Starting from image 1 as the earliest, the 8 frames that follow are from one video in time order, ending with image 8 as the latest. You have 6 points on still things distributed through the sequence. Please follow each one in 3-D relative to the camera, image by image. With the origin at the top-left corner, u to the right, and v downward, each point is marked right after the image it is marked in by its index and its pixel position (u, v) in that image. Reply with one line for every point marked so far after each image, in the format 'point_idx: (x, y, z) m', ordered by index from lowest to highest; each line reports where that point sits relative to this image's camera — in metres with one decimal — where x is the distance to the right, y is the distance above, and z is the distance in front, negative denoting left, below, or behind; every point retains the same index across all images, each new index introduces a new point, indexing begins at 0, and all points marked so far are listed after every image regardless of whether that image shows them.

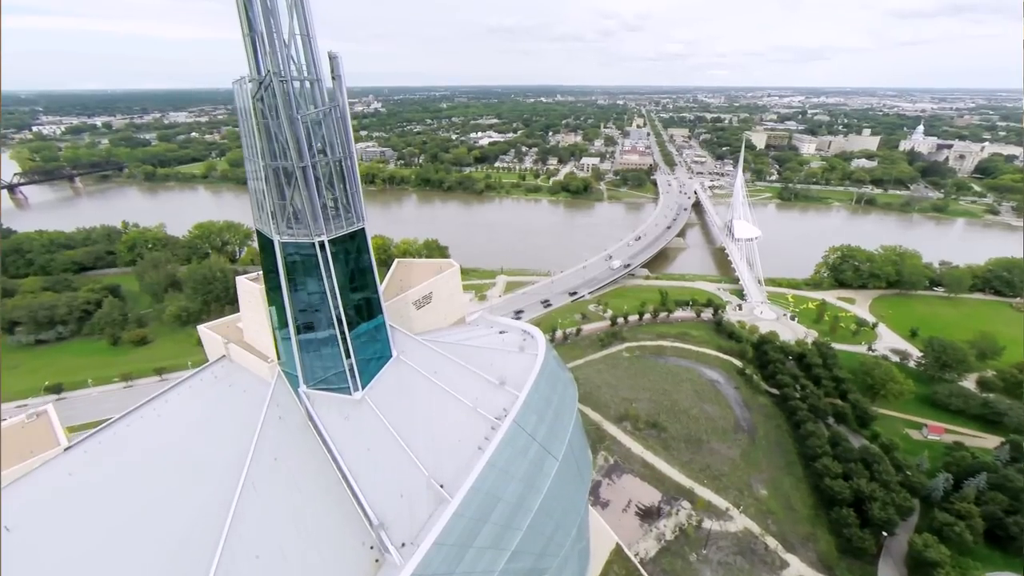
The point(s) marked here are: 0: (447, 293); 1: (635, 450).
0: (-1.9, -0.2, +14.9) m
1: (+4.6, -6.1, +19.2) m
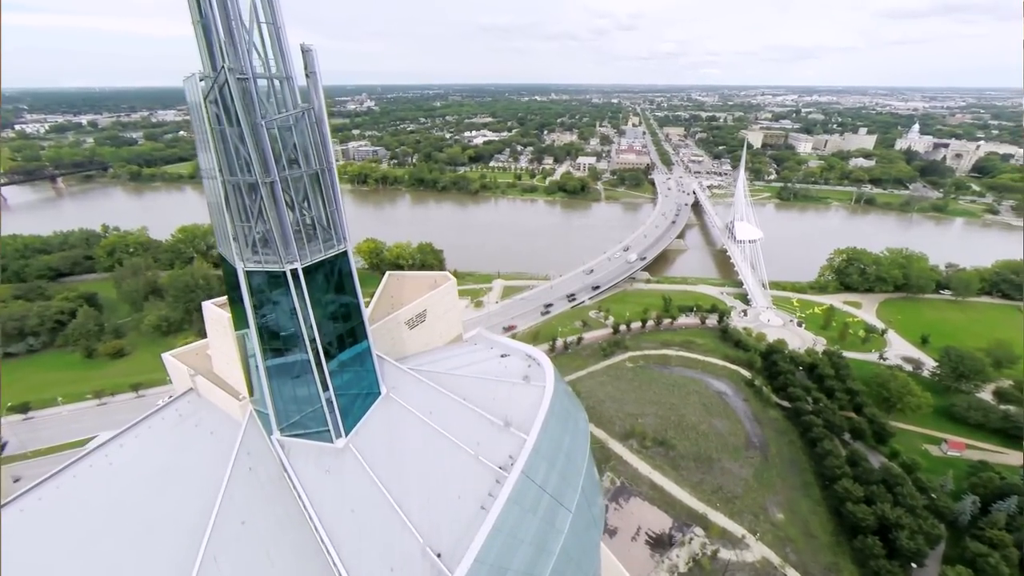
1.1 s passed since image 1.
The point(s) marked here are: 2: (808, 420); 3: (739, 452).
0: (-1.9, -0.6, +13.7) m
1: (+4.6, -6.5, +18.1) m
2: (+11.2, -4.9, +19.2) m
3: (+8.5, -6.1, +19.1) m
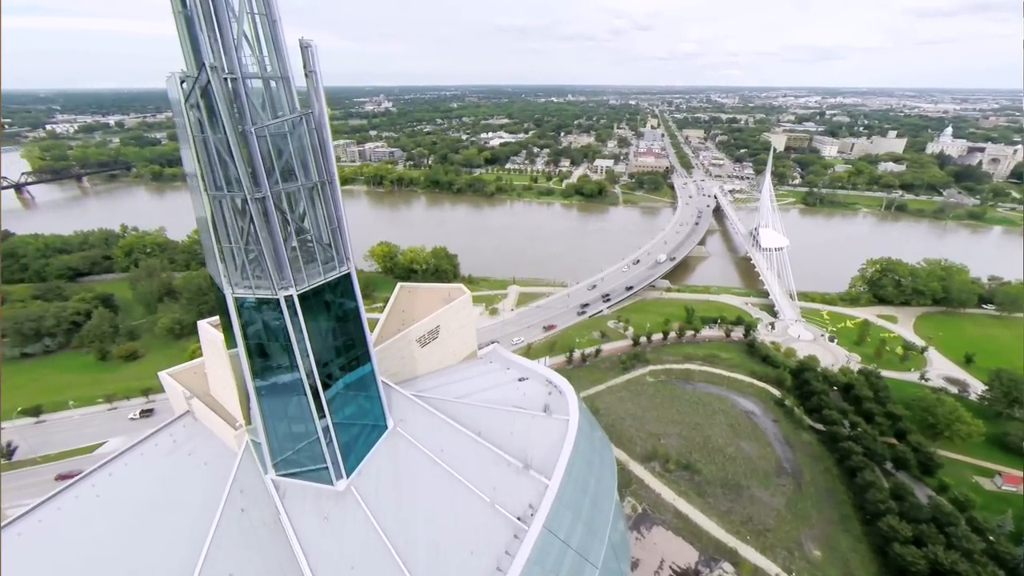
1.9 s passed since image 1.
0: (-1.4, -1.0, +12.8) m
1: (+5.1, -6.9, +17.0) m
2: (+11.7, -5.5, +17.9) m
3: (+9.0, -6.6, +17.8) m
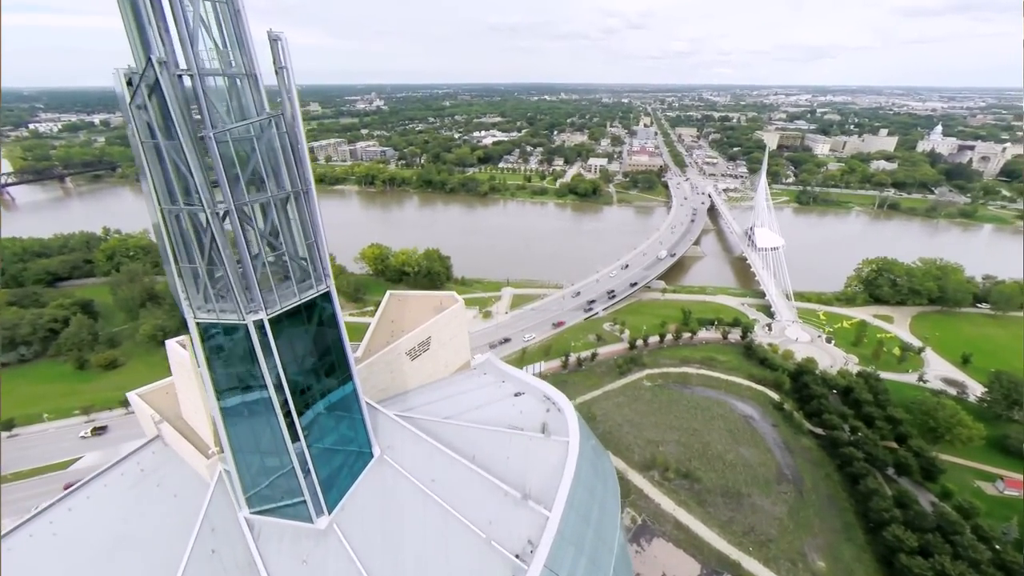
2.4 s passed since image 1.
0: (-1.5, -1.2, +12.3) m
1: (+5.0, -7.1, +16.6) m
2: (+11.5, -5.6, +17.6) m
3: (+8.8, -6.8, +17.4) m
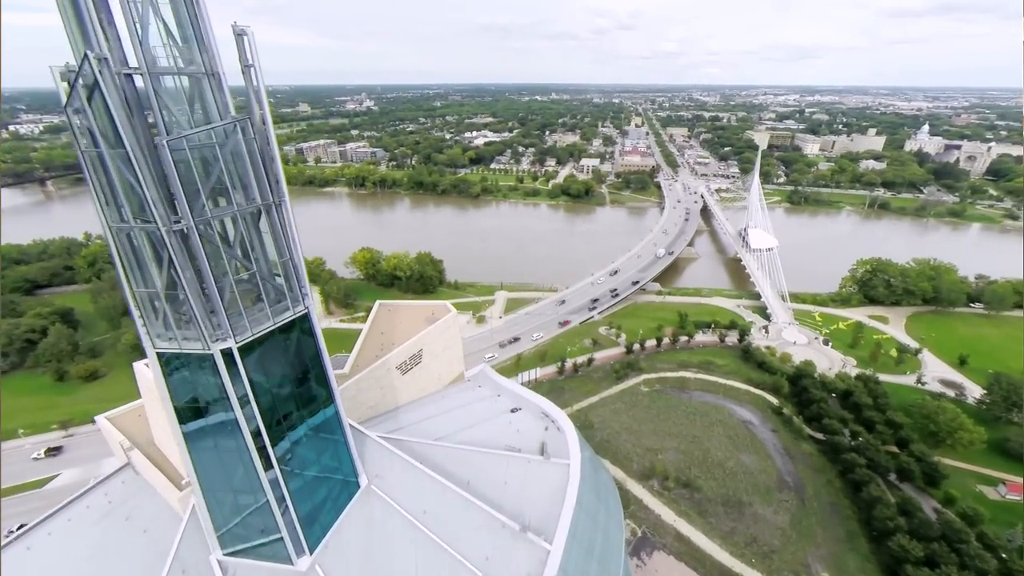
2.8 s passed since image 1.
0: (-1.6, -1.4, +11.8) m
1: (+4.9, -7.3, +16.2) m
2: (+11.4, -5.7, +17.3) m
3: (+8.7, -6.9, +17.1) m
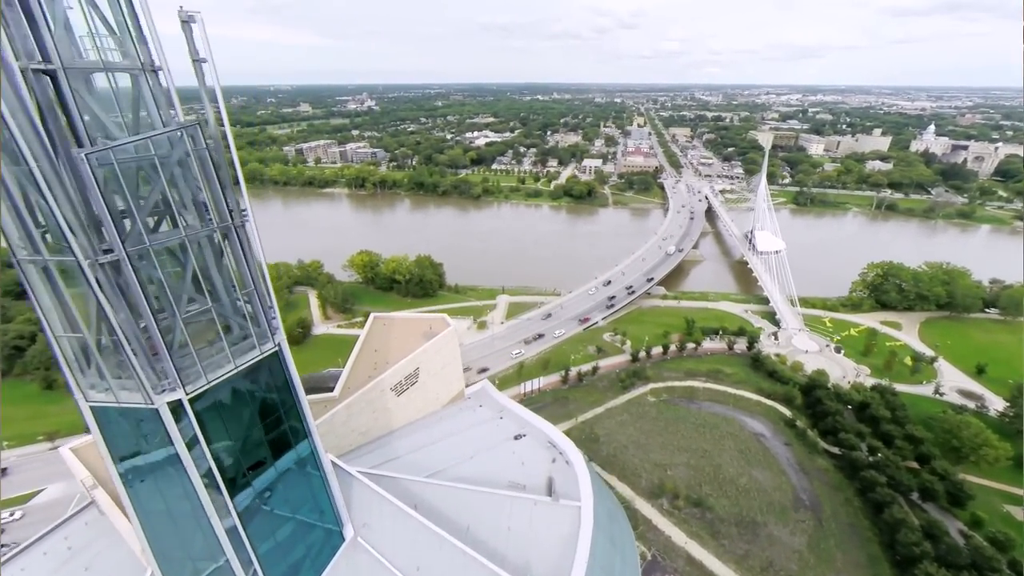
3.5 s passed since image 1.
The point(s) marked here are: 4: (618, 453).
0: (-1.5, -1.7, +11.0) m
1: (+4.9, -7.5, +15.3) m
2: (+11.5, -6.0, +16.4) m
3: (+8.8, -7.2, +16.3) m
4: (+3.8, -6.0, +18.5) m
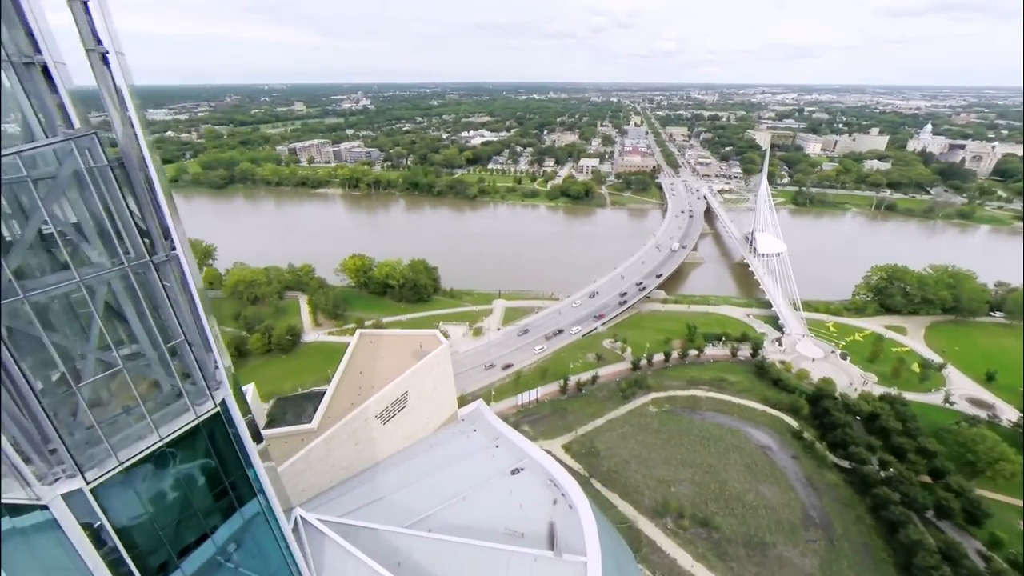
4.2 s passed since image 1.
0: (-1.6, -2.0, +10.1) m
1: (+4.9, -7.8, +14.6) m
2: (+11.4, -6.3, +15.7) m
3: (+8.7, -7.5, +15.6) m
4: (+3.7, -6.2, +17.8) m
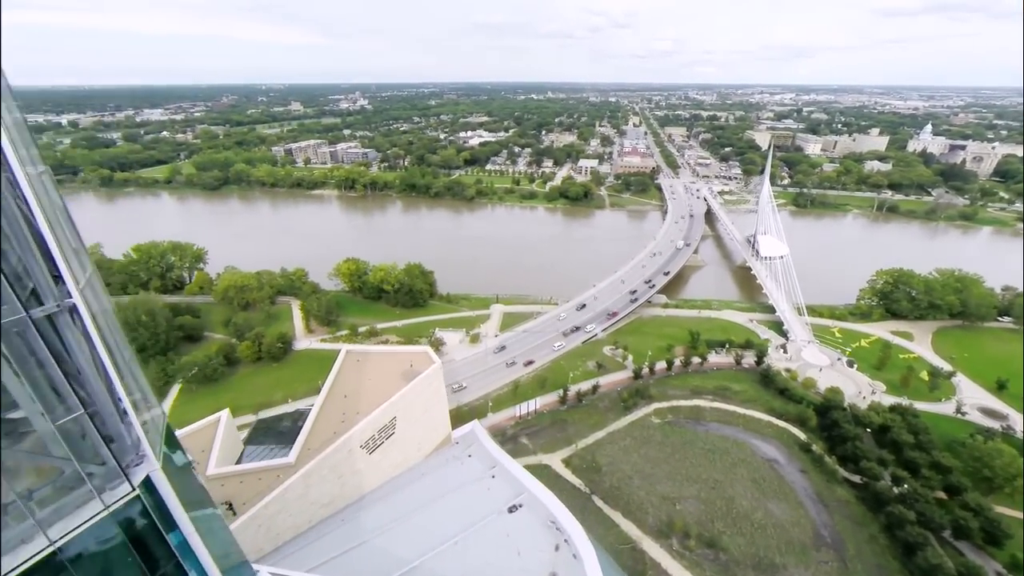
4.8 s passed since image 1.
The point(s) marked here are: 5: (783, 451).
0: (-1.6, -2.3, +9.4) m
1: (+4.8, -8.1, +13.9) m
2: (+11.3, -6.6, +15.0) m
3: (+8.6, -7.7, +14.9) m
4: (+3.7, -6.5, +17.1) m
5: (+10.0, -6.0, +18.8) m
